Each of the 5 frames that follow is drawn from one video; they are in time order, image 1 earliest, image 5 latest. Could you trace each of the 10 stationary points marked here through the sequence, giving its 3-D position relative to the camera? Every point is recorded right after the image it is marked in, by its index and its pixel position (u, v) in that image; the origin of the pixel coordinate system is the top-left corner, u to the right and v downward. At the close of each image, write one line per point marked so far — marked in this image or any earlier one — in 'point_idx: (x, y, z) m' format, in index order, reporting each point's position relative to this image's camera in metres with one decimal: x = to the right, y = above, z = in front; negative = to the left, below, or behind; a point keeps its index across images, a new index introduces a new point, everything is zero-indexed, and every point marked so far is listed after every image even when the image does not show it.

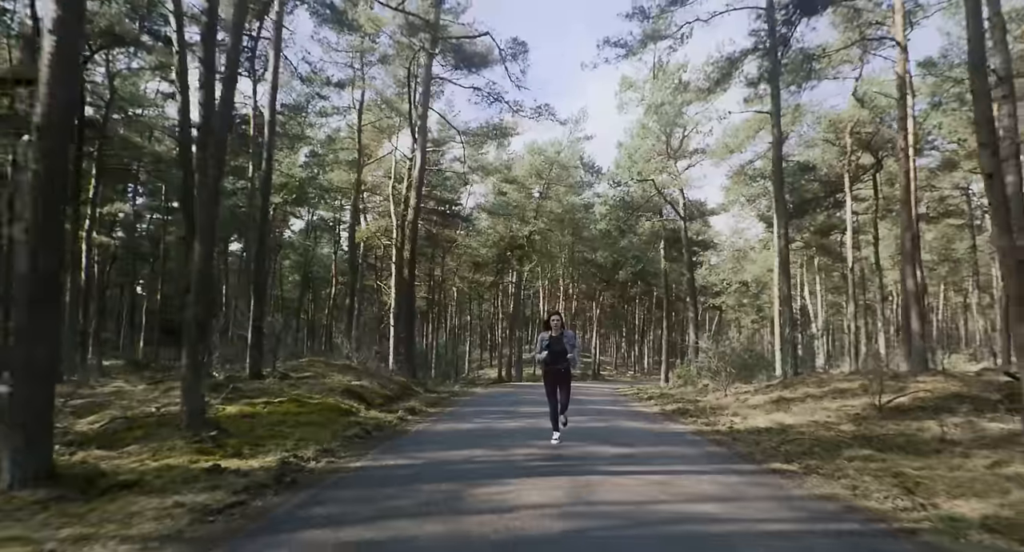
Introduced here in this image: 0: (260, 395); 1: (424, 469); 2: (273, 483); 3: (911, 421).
0: (-3.9, -1.9, +11.3) m
1: (-0.9, -1.9, +6.8) m
2: (-2.0, -1.7, +6.0) m
3: (+5.6, -2.0, +9.9) m
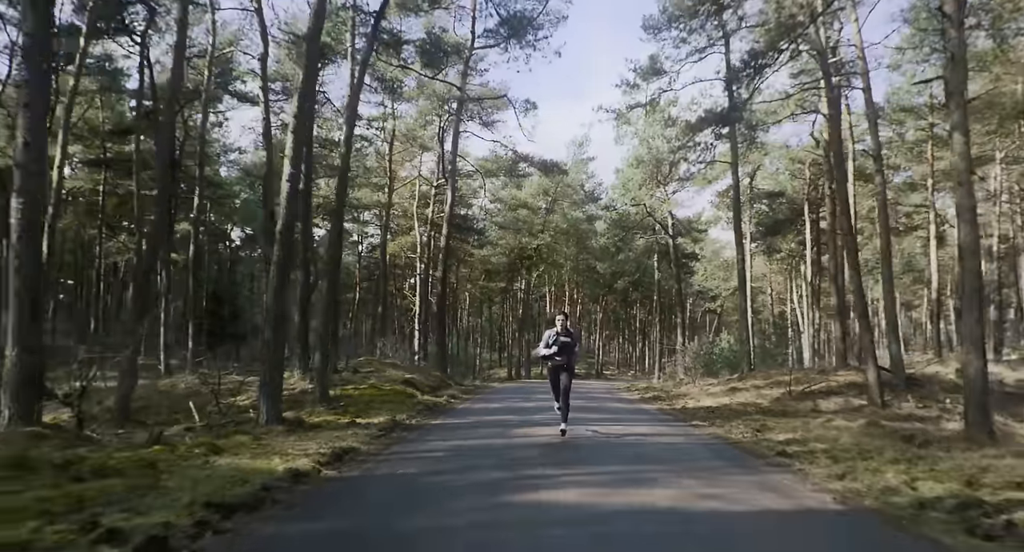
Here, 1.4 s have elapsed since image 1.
0: (-3.6, -2.4, +15.7) m
1: (-0.6, -2.3, +11.2) m
2: (-1.8, -2.2, +10.3) m
3: (+5.9, -2.5, +14.2) m
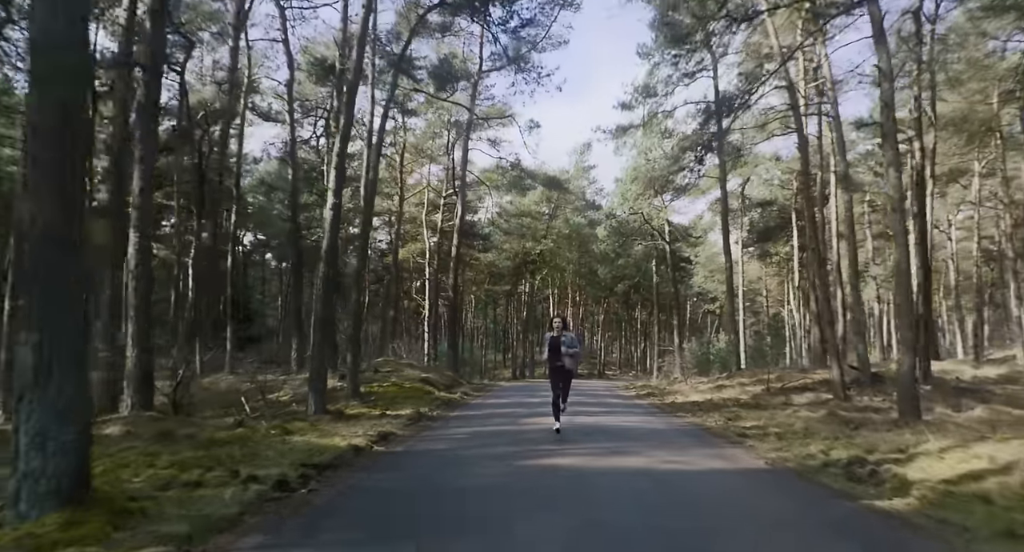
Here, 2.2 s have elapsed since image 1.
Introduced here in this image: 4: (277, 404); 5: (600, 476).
0: (-3.4, -2.6, +17.4) m
1: (-0.4, -2.5, +12.9) m
2: (-1.6, -2.4, +12.1) m
3: (+6.1, -2.7, +15.9) m
4: (-4.3, -2.4, +13.0) m
5: (+0.9, -1.9, +6.7) m
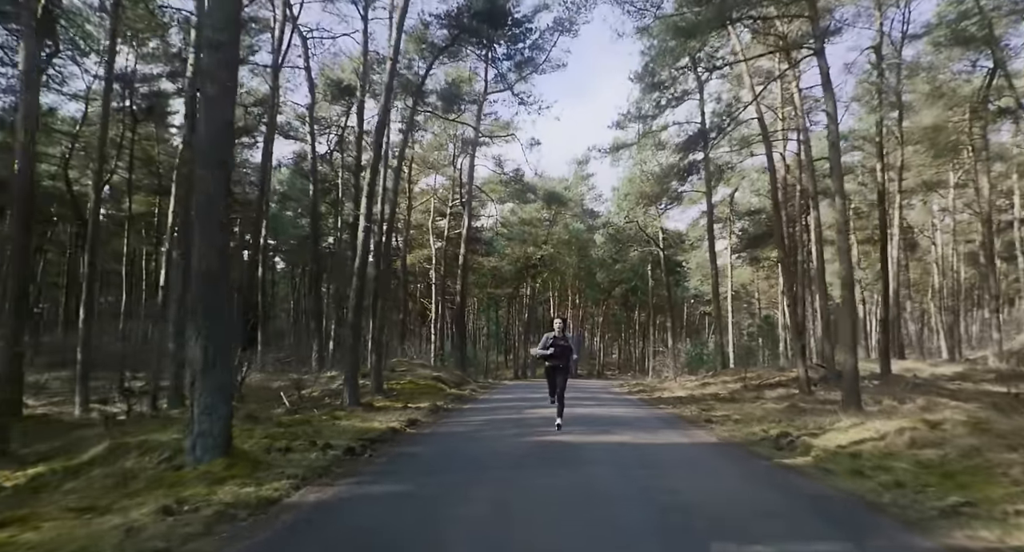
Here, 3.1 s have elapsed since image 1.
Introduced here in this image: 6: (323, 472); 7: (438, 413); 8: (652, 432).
0: (-3.3, -2.8, +19.4) m
1: (-0.3, -2.8, +14.9) m
2: (-1.5, -2.6, +14.0) m
3: (+6.2, -2.9, +17.8) m
4: (-4.2, -2.6, +15.0) m
5: (+0.9, -2.1, +8.7) m
6: (-1.7, -1.8, +6.4) m
7: (-1.4, -2.6, +13.2) m
8: (+2.0, -2.2, +10.0) m
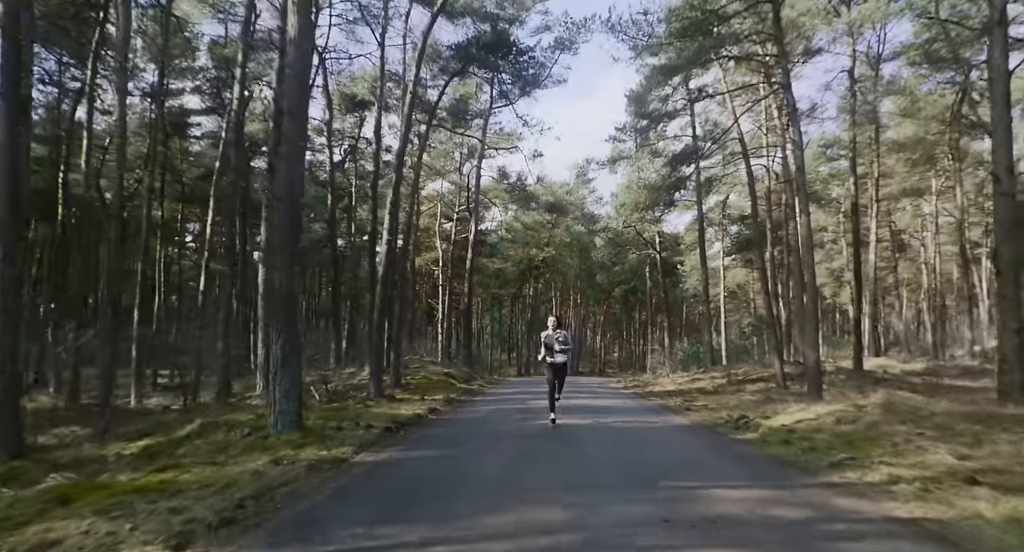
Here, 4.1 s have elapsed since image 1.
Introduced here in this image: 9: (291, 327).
0: (-3.2, -3.0, +21.2) m
1: (-0.2, -2.9, +16.7) m
2: (-1.4, -2.8, +15.8) m
3: (+6.4, -3.0, +19.6) m
4: (-4.1, -2.7, +16.8) m
5: (+1.0, -2.3, +10.5) m
6: (-1.6, -1.9, +8.2) m
7: (-1.3, -2.7, +15.0) m
8: (+2.1, -2.3, +11.7) m
9: (-2.5, -0.5, +7.9) m
